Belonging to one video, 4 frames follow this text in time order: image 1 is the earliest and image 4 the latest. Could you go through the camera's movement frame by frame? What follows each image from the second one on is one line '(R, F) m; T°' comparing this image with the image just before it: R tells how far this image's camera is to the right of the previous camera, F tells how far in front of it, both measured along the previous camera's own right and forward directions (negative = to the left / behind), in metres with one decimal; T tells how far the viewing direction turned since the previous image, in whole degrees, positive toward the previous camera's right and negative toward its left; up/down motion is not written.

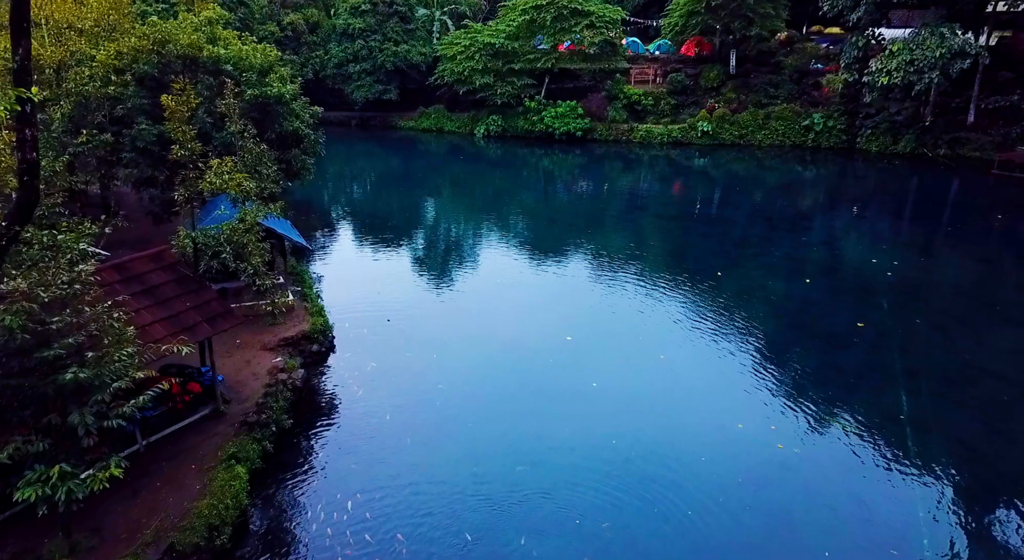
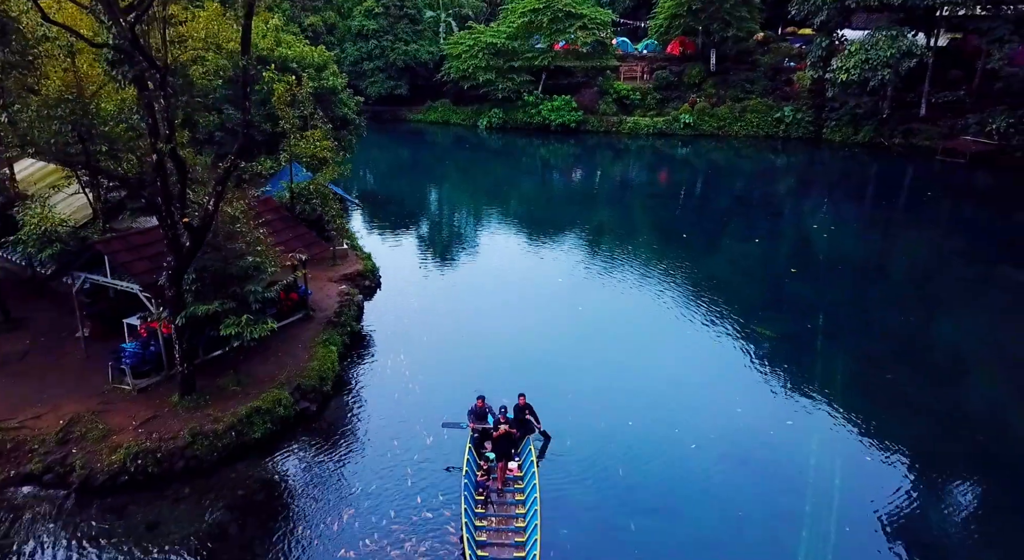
(-0.4, -5.3) m; 0°
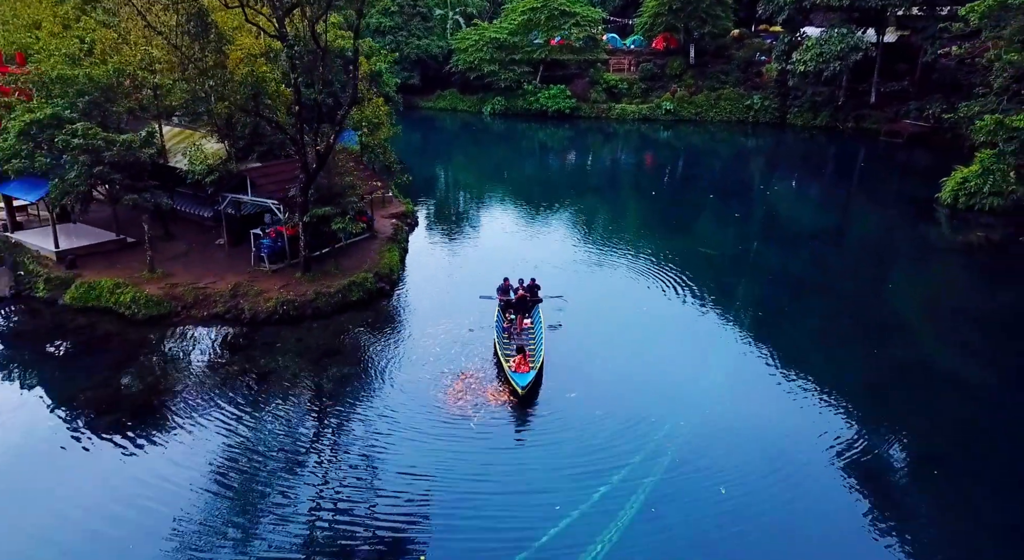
(-0.5, -7.2) m; 0°
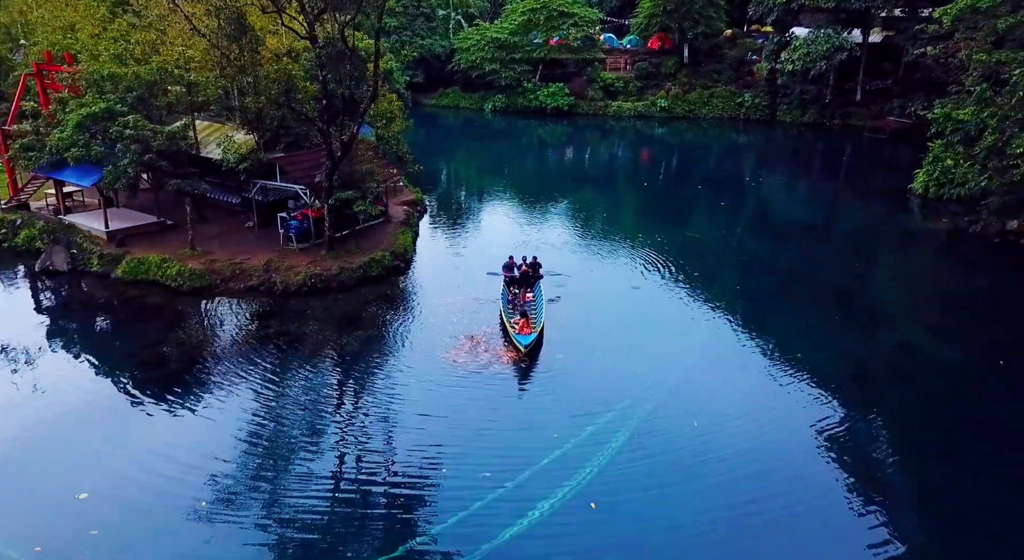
(-0.2, -2.5) m; 0°
